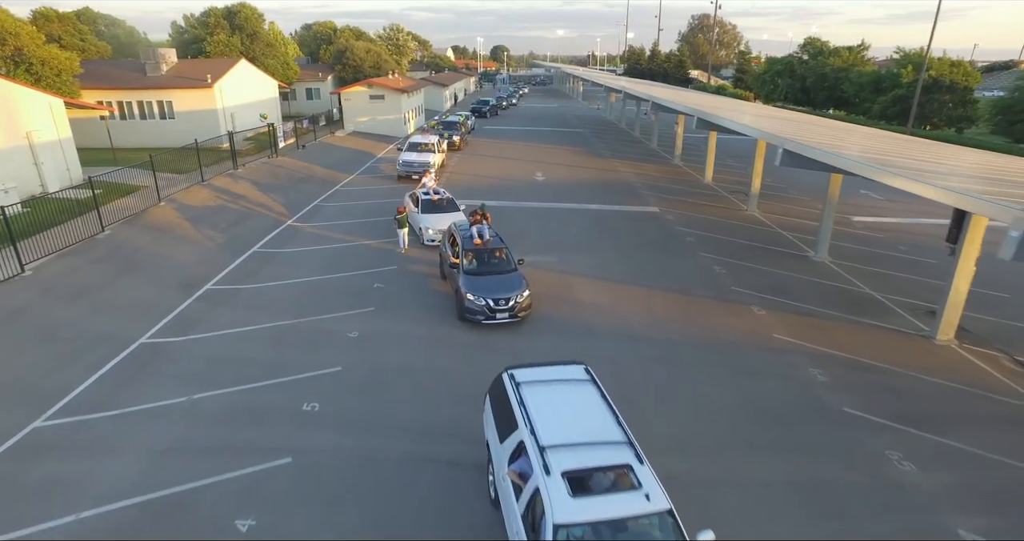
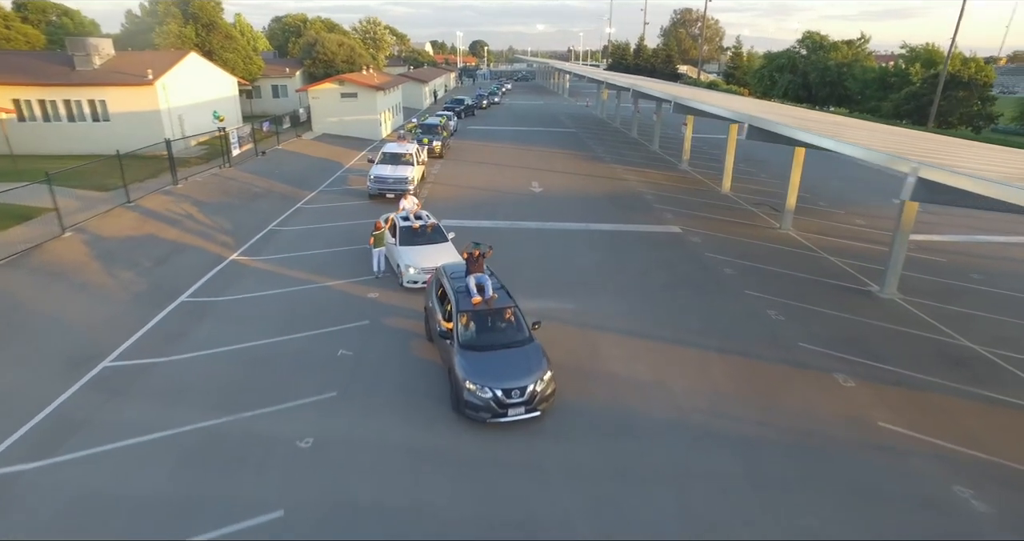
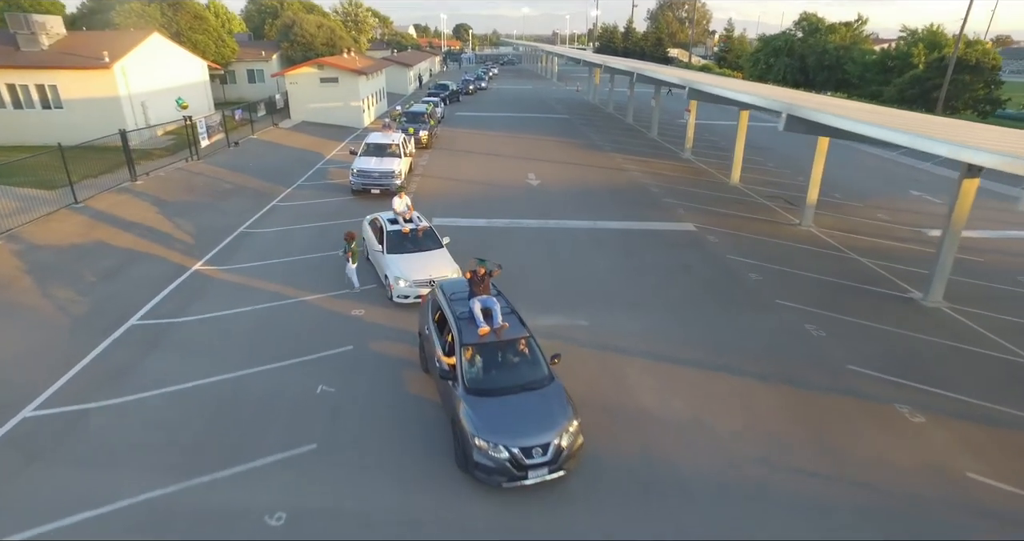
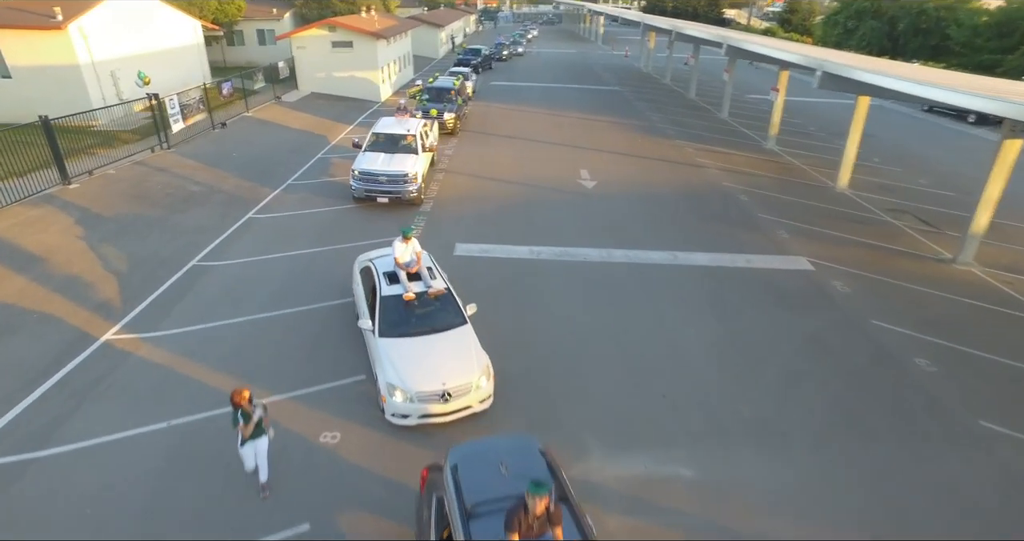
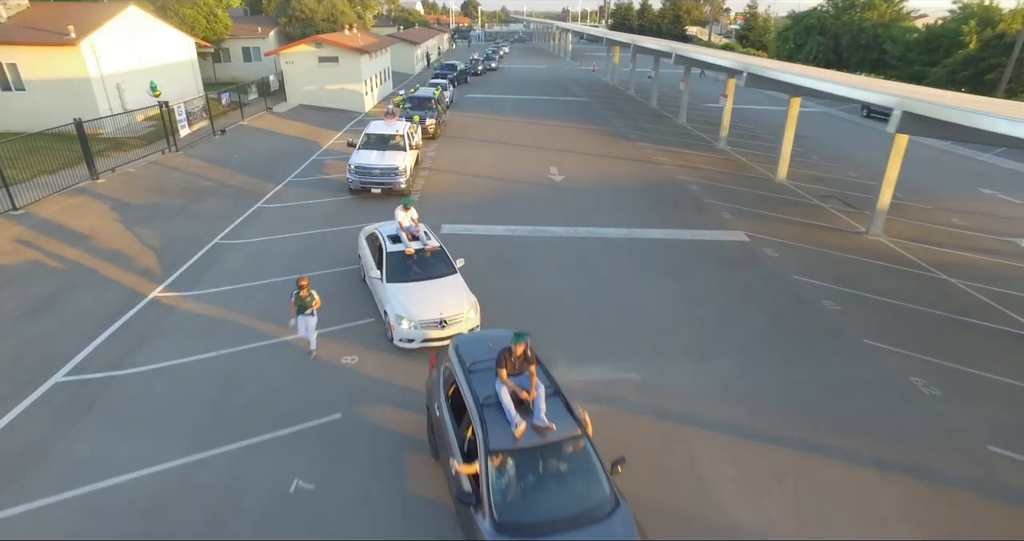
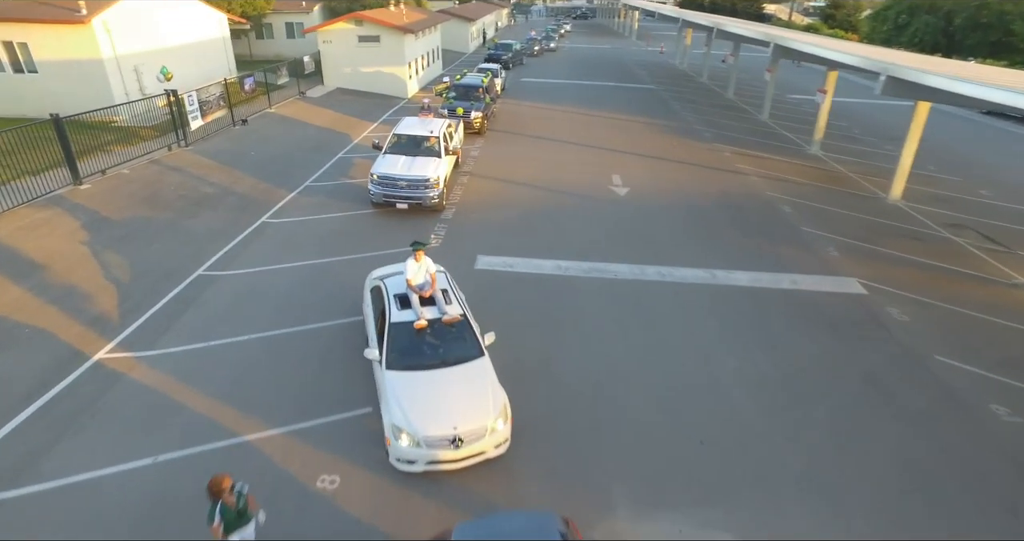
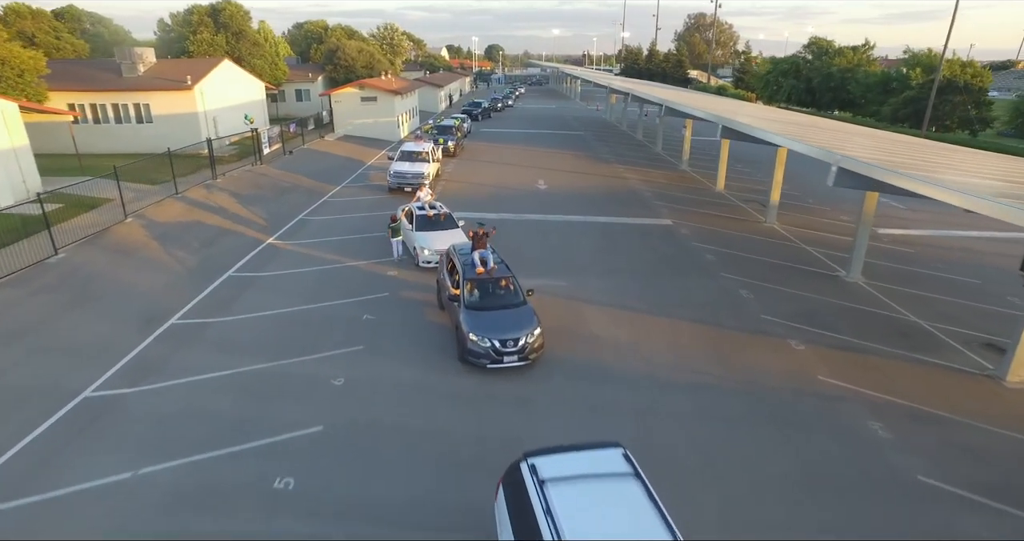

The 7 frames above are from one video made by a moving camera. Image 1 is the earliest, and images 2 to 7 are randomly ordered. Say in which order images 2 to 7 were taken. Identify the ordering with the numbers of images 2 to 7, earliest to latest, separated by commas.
7, 2, 3, 5, 4, 6
